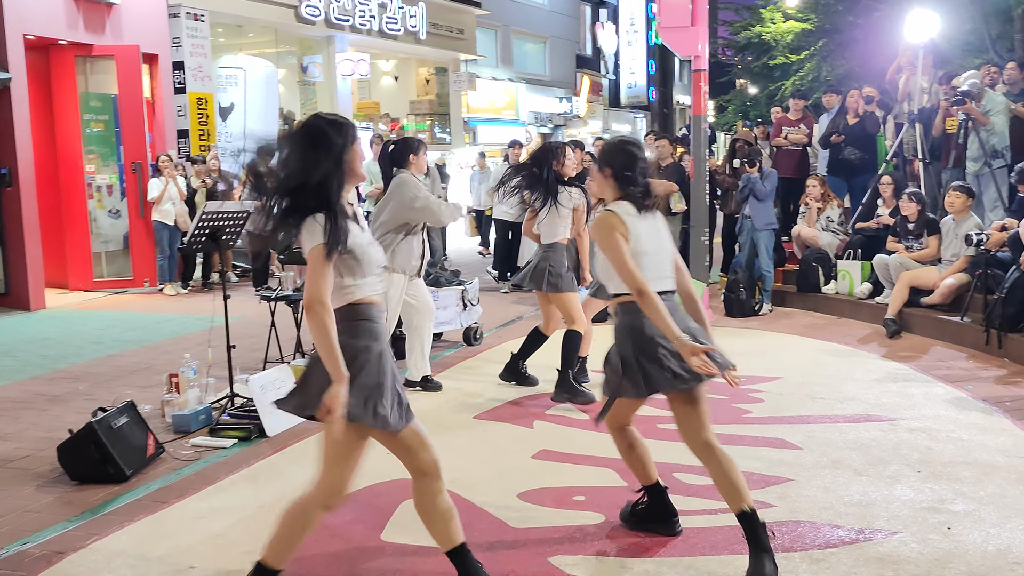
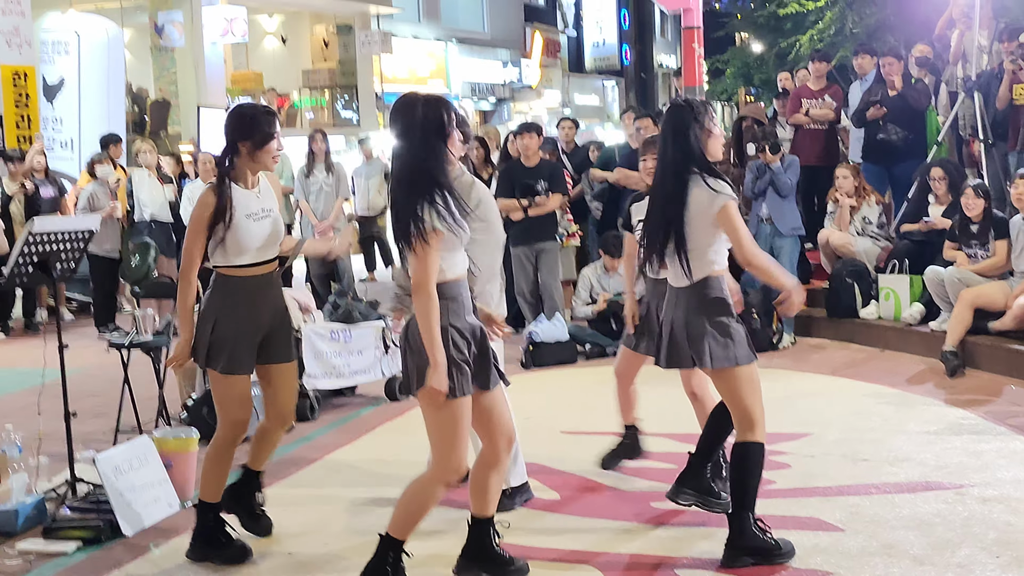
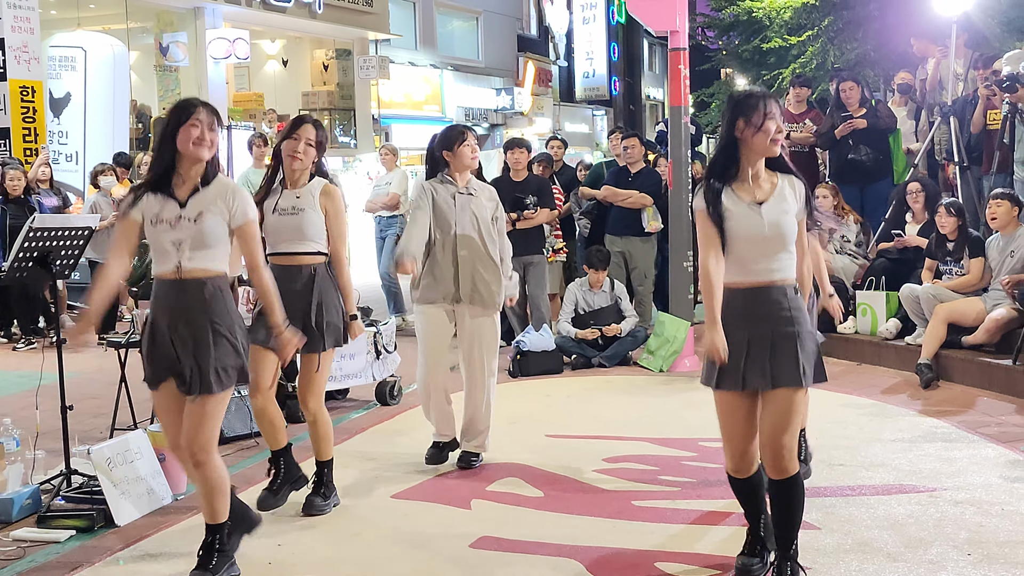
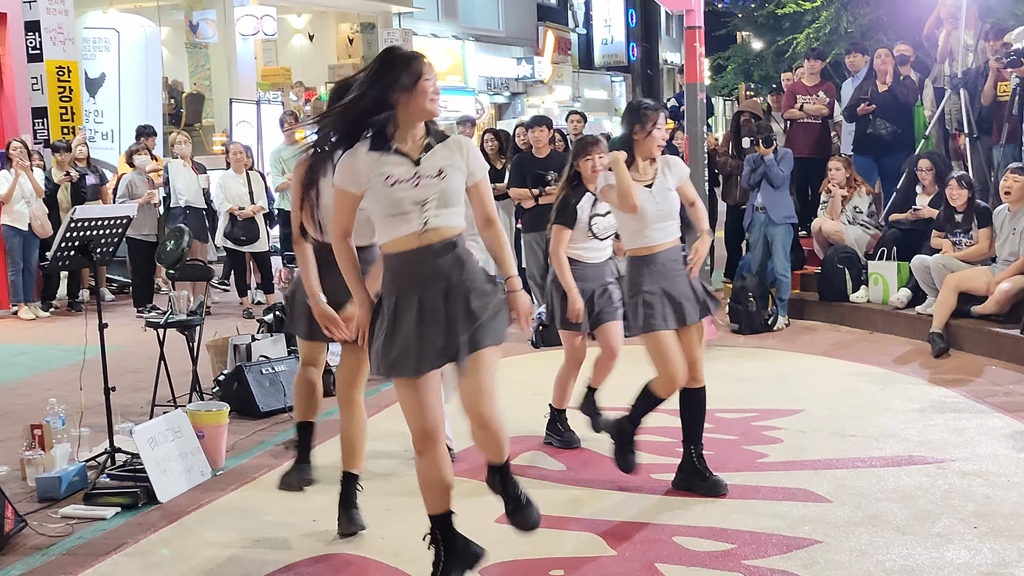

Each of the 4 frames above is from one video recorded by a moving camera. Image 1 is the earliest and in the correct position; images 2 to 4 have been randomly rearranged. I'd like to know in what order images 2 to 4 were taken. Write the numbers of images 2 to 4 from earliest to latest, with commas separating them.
4, 2, 3
